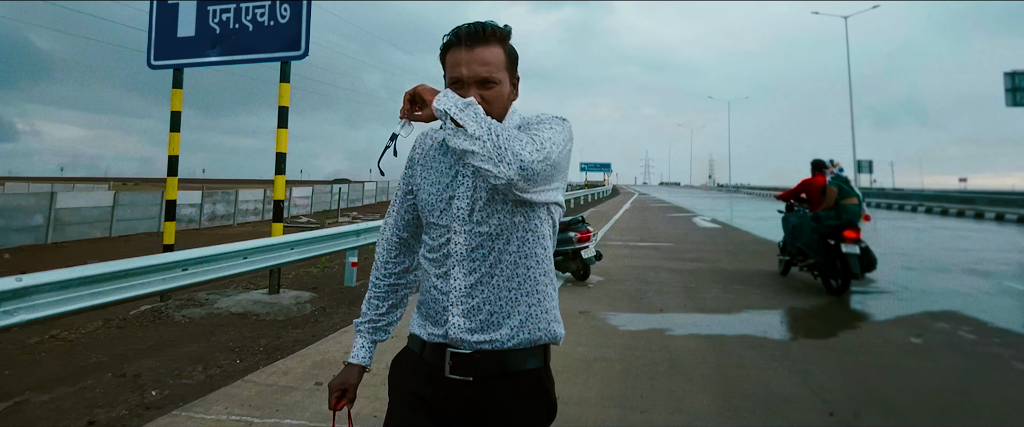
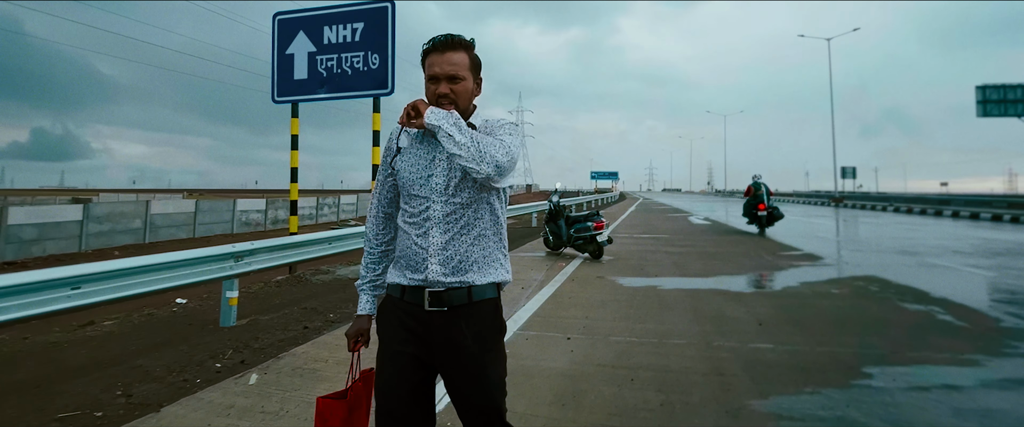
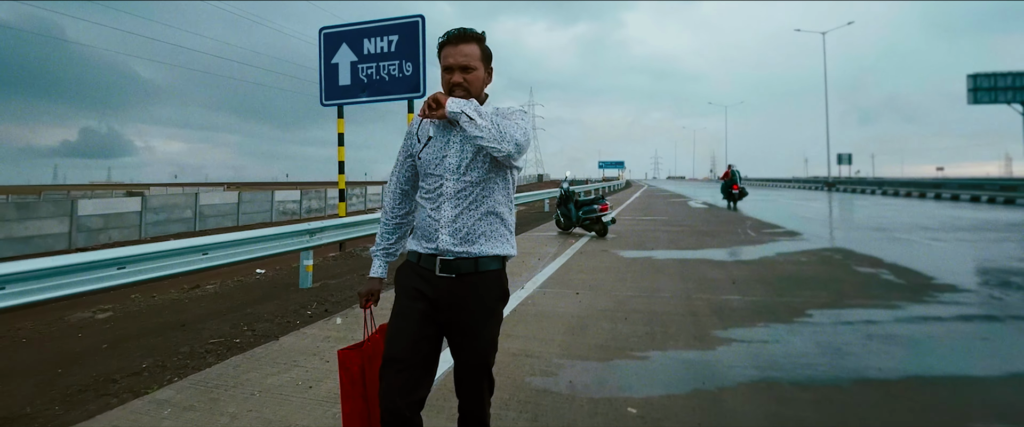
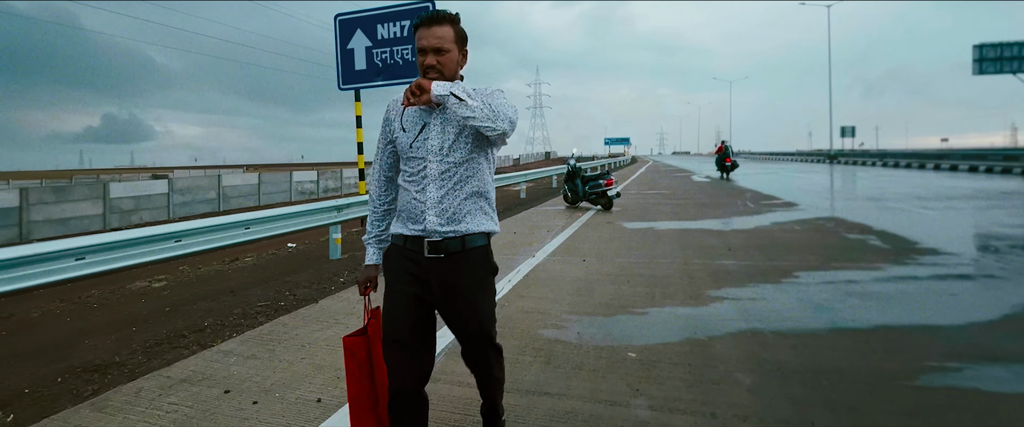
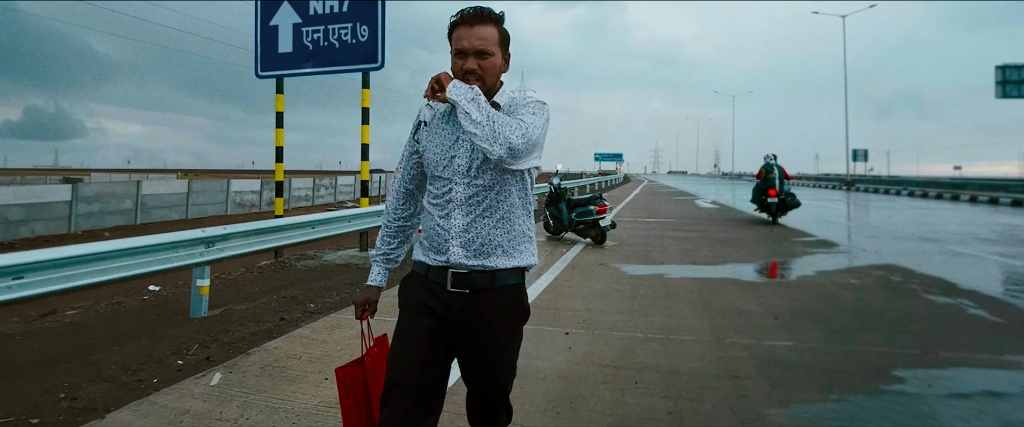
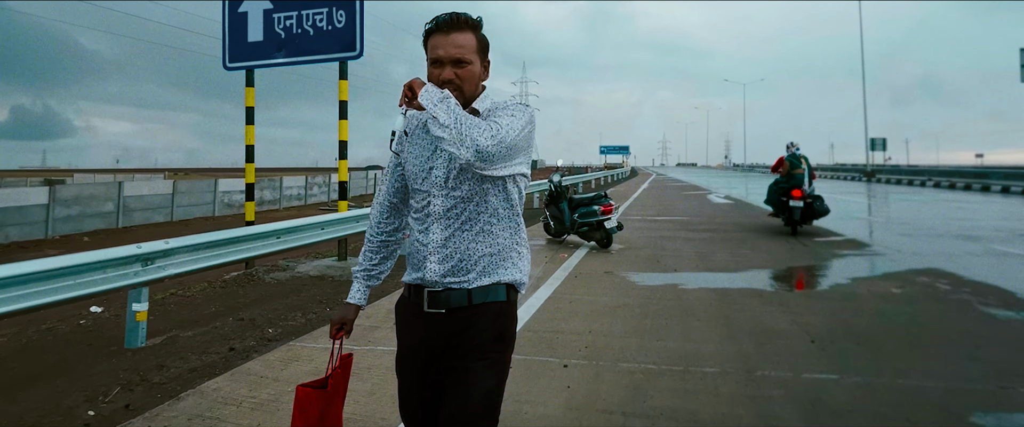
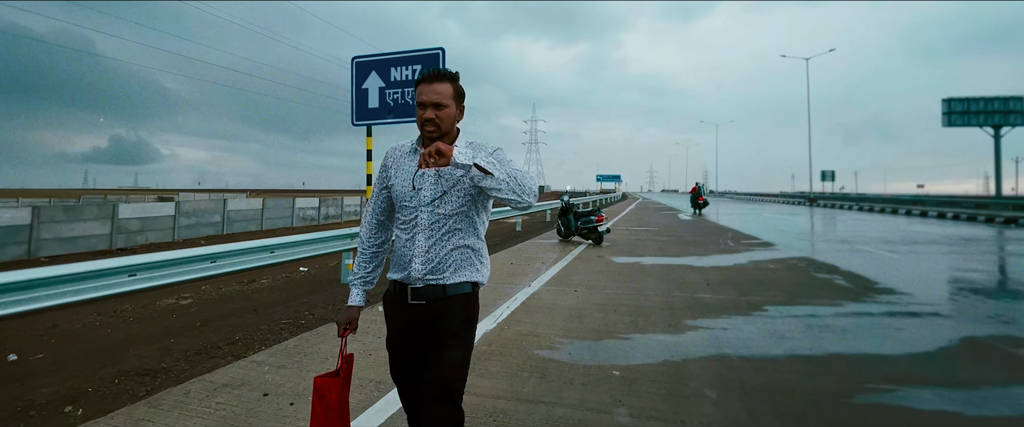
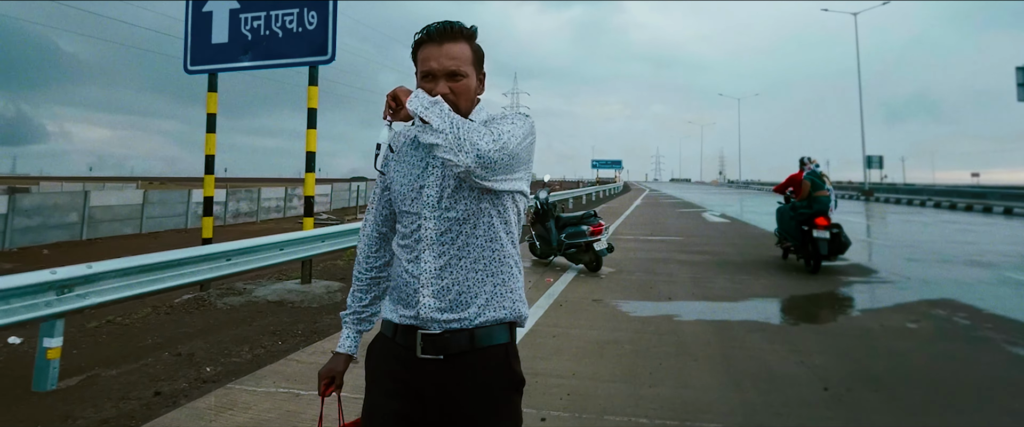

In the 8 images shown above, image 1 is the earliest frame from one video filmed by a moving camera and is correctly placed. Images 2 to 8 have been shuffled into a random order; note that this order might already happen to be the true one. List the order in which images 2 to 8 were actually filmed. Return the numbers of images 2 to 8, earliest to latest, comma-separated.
8, 6, 5, 2, 3, 4, 7
